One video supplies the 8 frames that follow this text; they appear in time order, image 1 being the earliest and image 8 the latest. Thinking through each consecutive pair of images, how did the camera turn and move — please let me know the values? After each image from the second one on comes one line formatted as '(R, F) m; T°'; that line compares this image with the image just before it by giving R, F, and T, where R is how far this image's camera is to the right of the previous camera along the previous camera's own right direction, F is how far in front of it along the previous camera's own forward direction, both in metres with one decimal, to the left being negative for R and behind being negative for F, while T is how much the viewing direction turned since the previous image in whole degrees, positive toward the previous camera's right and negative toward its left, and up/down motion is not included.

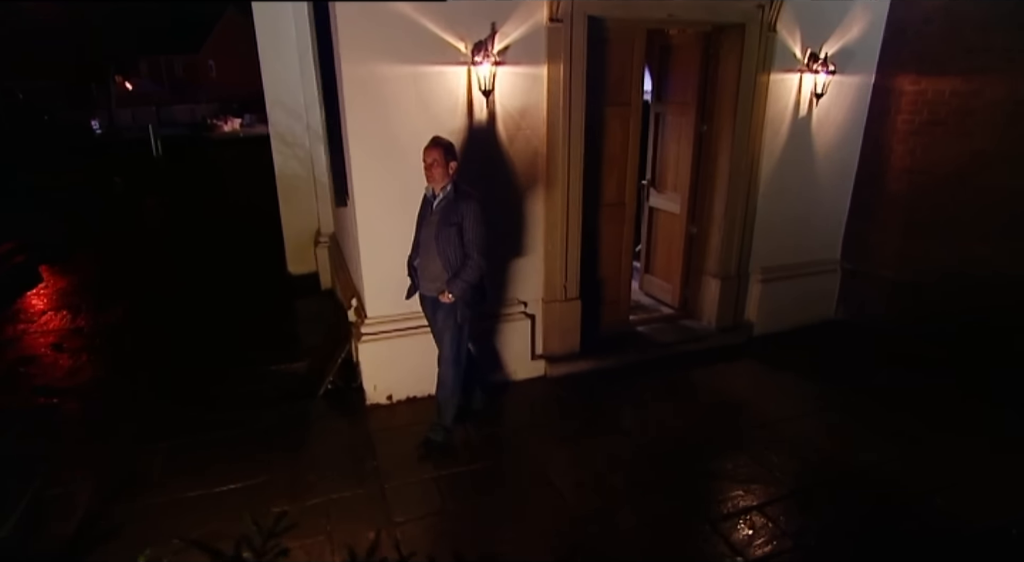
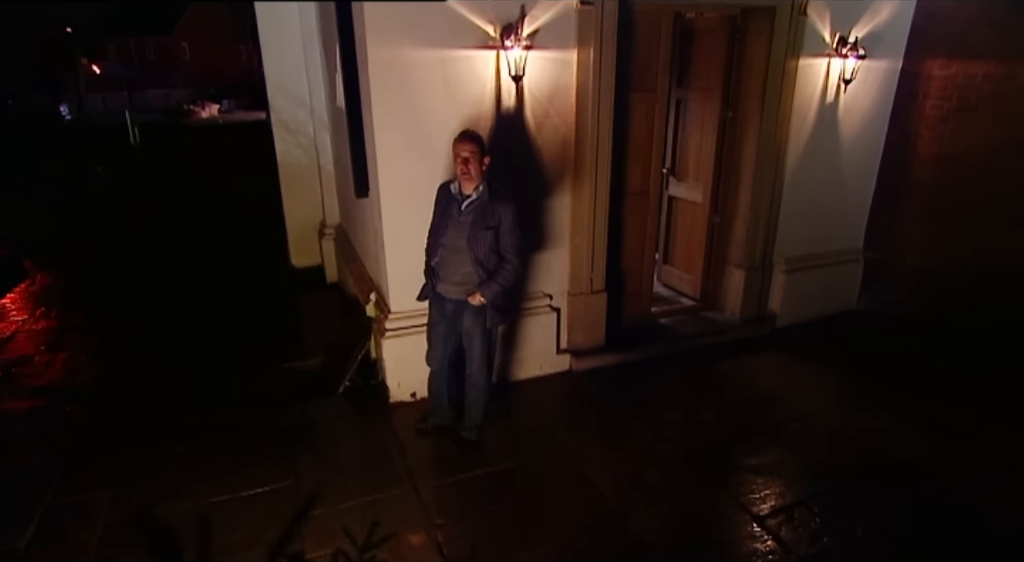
(-0.3, +0.1) m; +2°
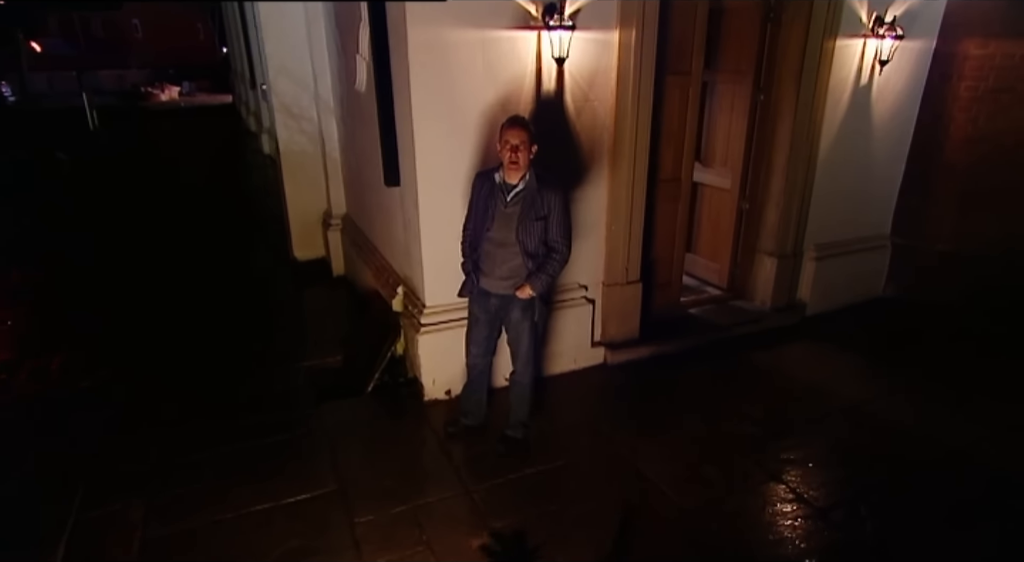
(-0.4, +0.2) m; +3°
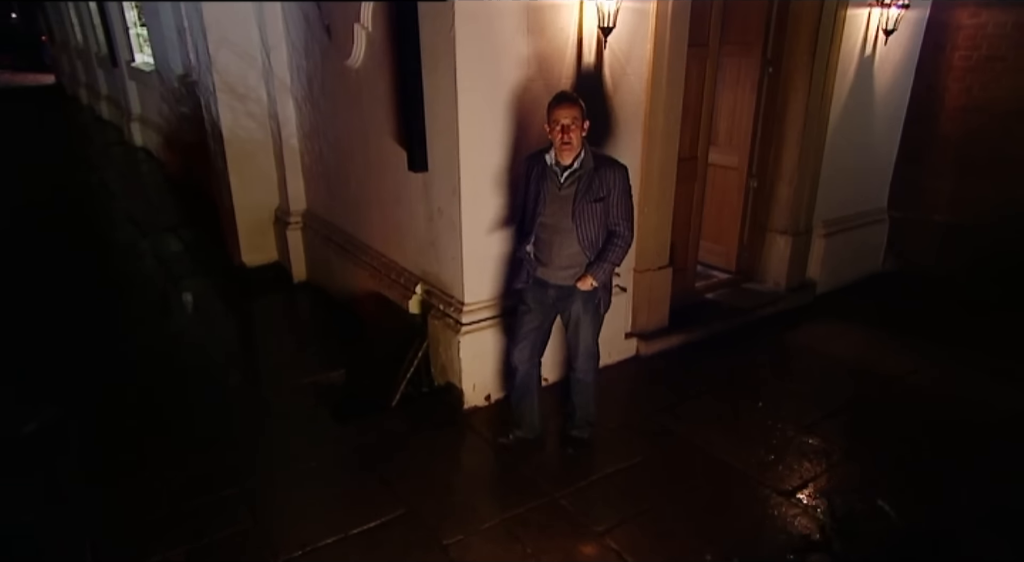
(-0.8, +0.4) m; +10°
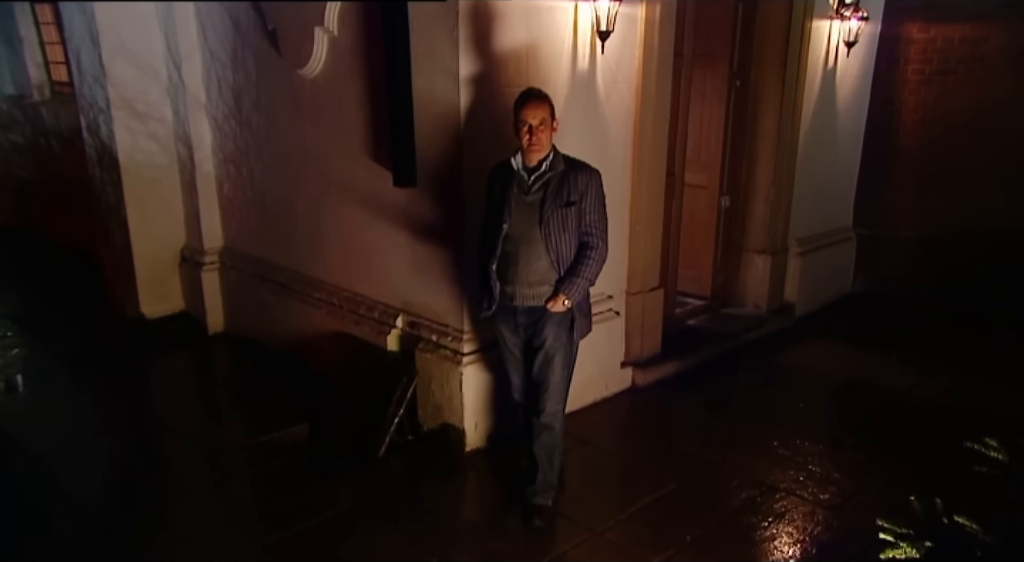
(-0.5, +0.4) m; +9°
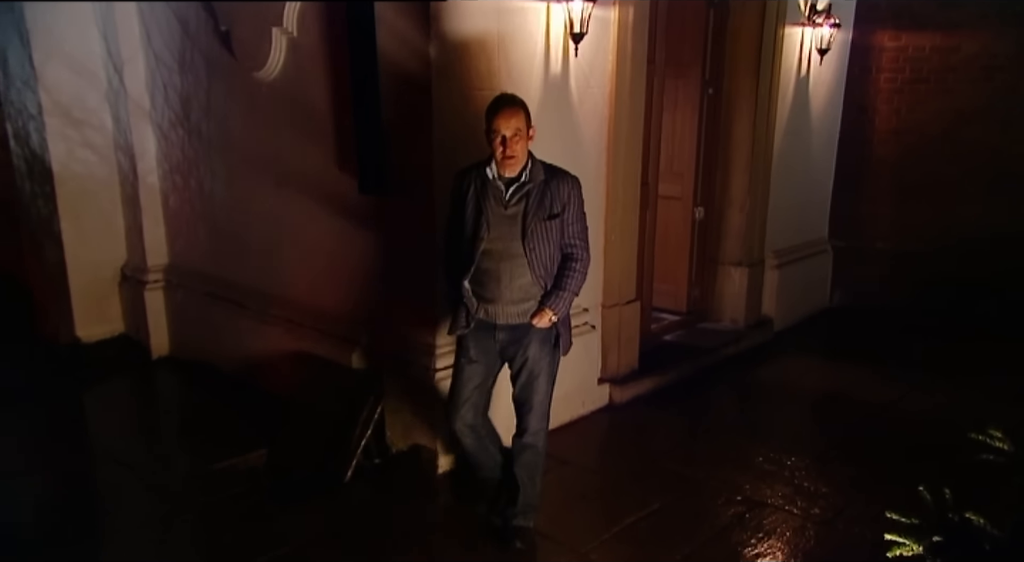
(0.0, +0.2) m; +2°
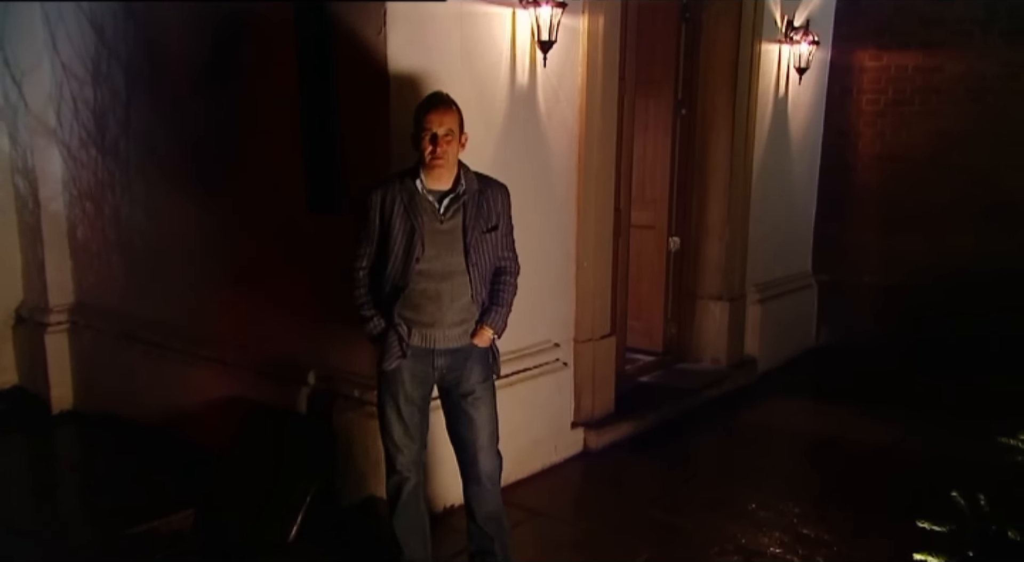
(0.0, +0.4) m; +3°
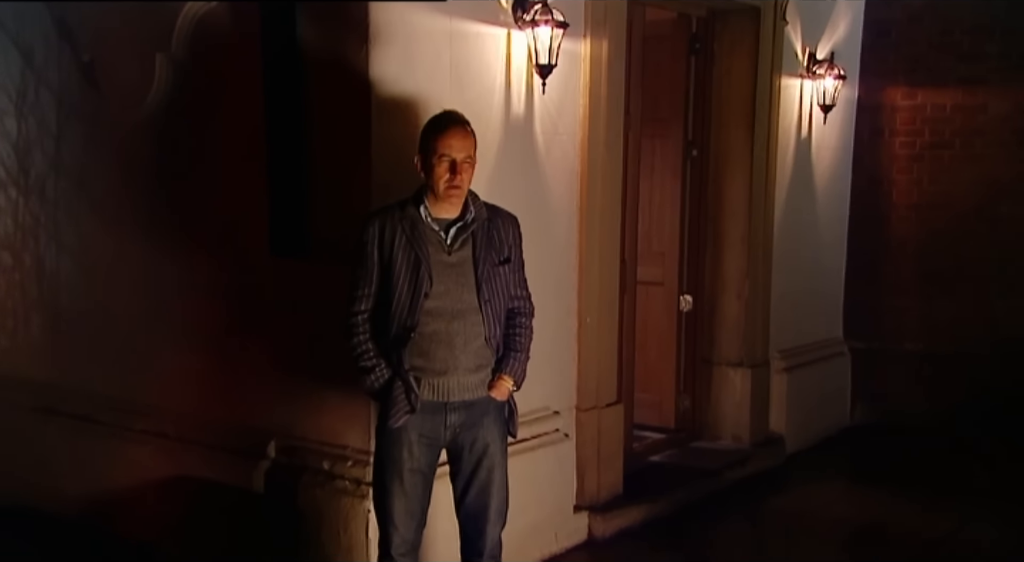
(0.0, +0.5) m; +1°
